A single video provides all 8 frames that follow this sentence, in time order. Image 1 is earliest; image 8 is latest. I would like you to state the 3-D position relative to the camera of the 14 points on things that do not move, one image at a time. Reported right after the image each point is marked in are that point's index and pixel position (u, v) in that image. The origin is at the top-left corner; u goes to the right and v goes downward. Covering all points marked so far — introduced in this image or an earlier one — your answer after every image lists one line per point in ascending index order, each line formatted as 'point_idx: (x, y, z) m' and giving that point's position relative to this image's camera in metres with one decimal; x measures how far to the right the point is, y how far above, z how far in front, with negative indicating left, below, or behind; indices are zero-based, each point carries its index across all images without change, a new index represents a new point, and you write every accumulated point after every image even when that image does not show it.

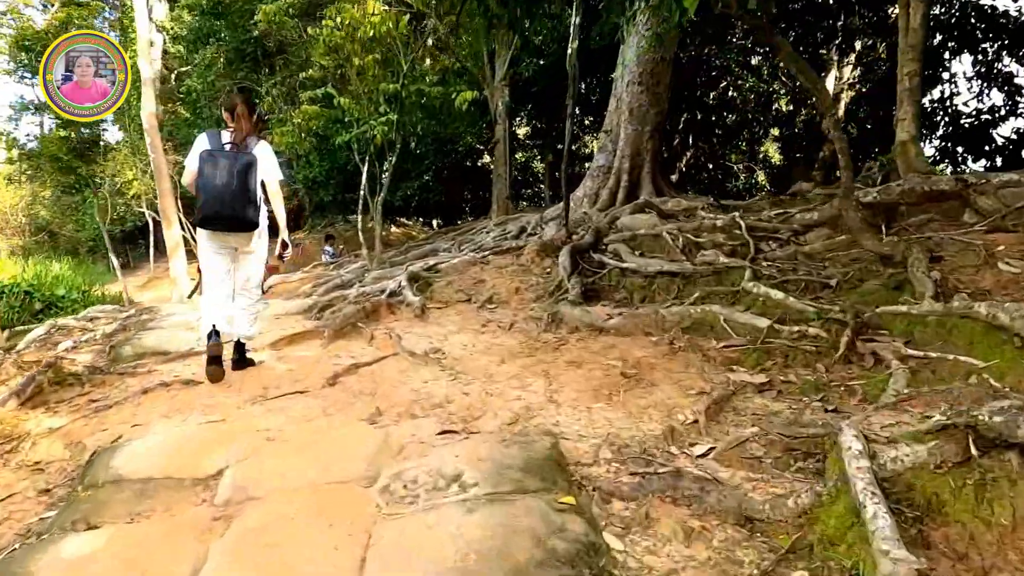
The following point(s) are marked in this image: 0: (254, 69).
0: (-5.7, +4.8, +14.8) m
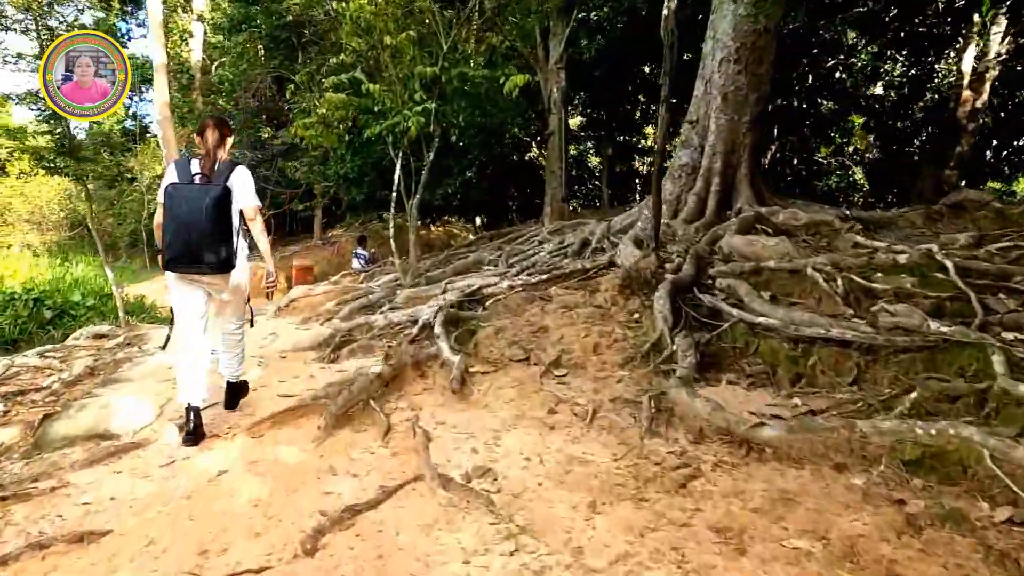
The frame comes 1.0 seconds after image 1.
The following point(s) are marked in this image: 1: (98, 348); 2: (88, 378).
0: (-4.7, +4.8, +13.8) m
1: (-3.4, -0.5, +5.4) m
2: (-2.7, -0.6, +4.2) m
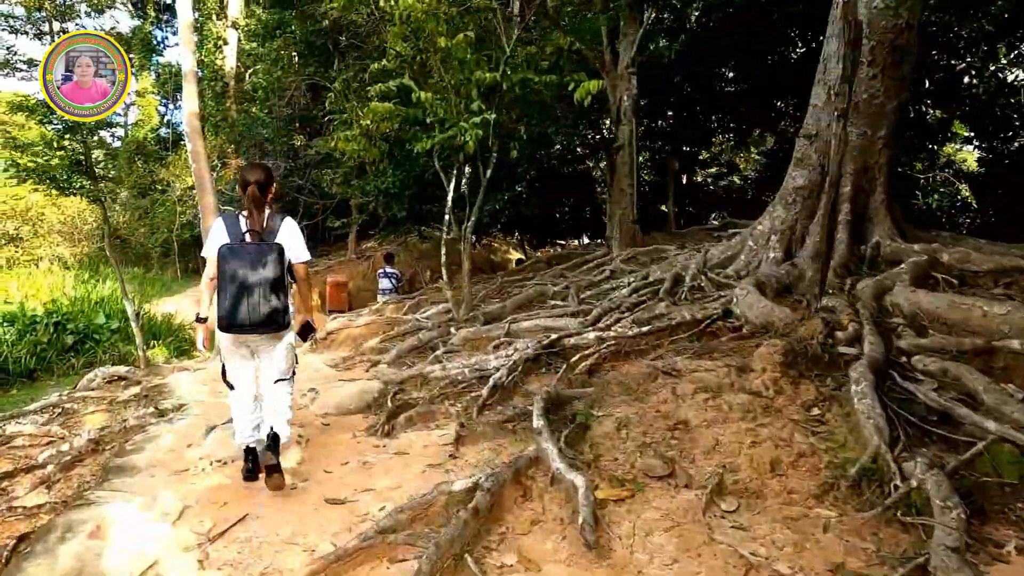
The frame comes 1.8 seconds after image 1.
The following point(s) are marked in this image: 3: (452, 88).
0: (-3.7, +4.4, +13.1) m
1: (-2.8, -0.8, +4.6) m
2: (-2.2, -0.9, +3.4) m
3: (-0.5, +1.8, +6.1) m
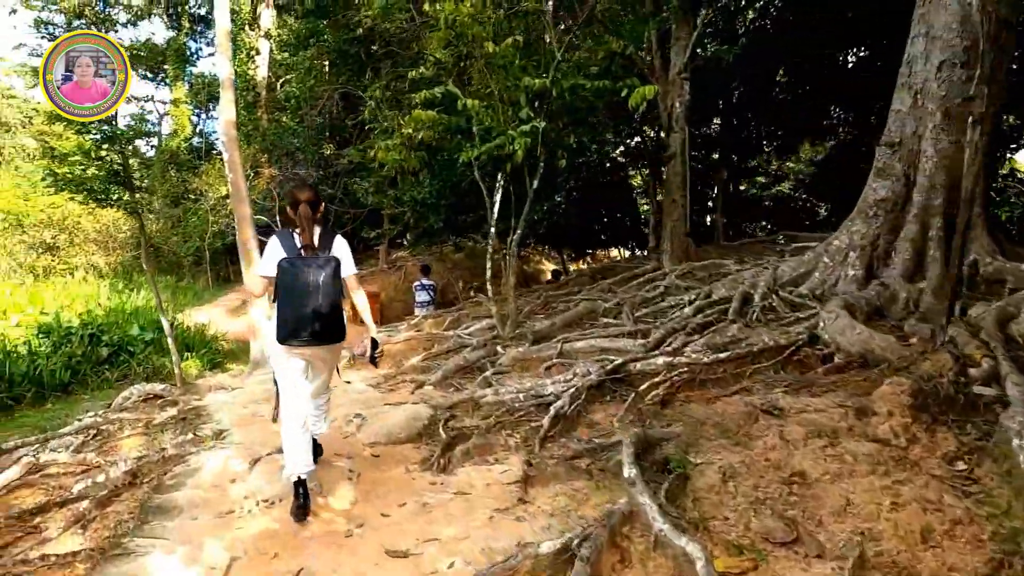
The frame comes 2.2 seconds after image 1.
0: (-3.0, +4.2, +13.0) m
1: (-2.4, -0.9, +4.4) m
2: (-1.8, -1.0, +3.2) m
3: (-0.1, +1.7, +5.9) m
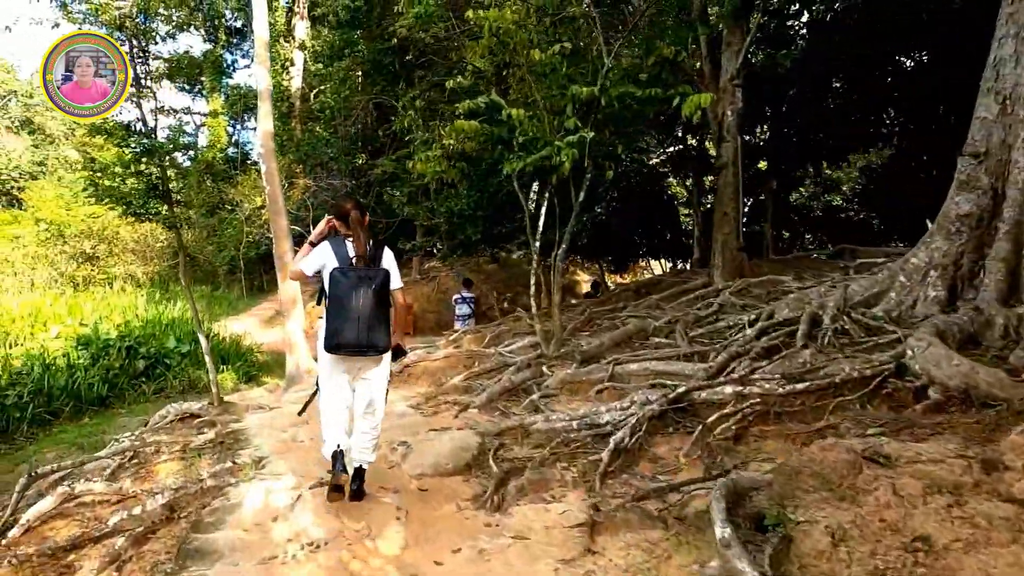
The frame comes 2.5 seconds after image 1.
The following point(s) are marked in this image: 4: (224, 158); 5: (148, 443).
0: (-2.3, +4.0, +12.9) m
1: (-2.1, -1.0, +4.3) m
2: (-1.6, -1.1, +3.0) m
3: (+0.3, +1.6, +5.7) m
4: (-6.0, +2.7, +13.8) m
5: (-2.4, -1.0, +4.4) m
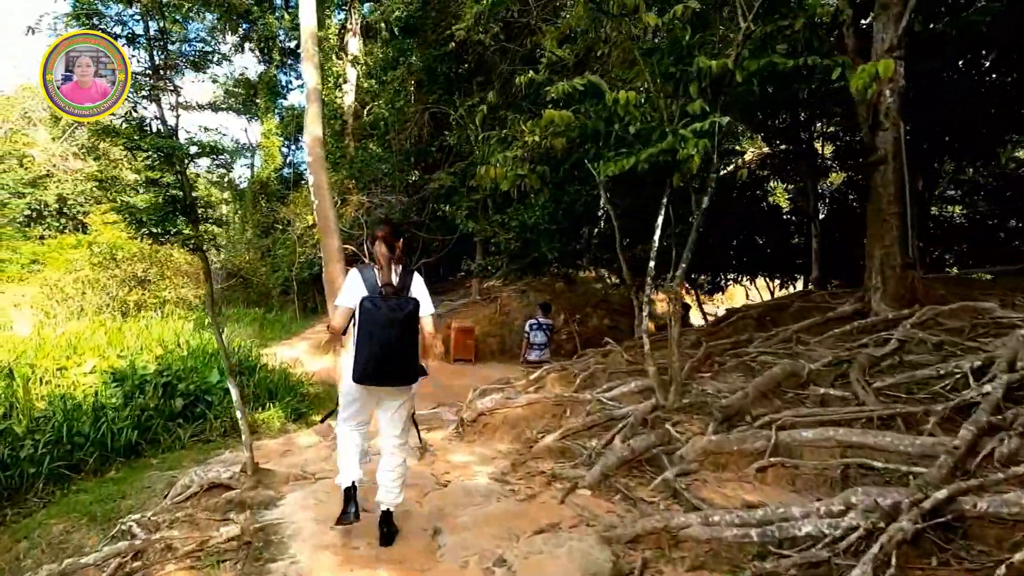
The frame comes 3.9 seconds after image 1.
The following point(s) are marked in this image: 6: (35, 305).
0: (-1.1, +3.6, +11.9) m
1: (-1.5, -1.3, +3.2) m
2: (-1.0, -1.2, +1.9) m
3: (+1.0, +1.3, +4.4) m
4: (-4.7, +2.2, +13.1) m
5: (-1.8, -1.2, +3.3) m
6: (-9.1, -0.3, +12.7) m
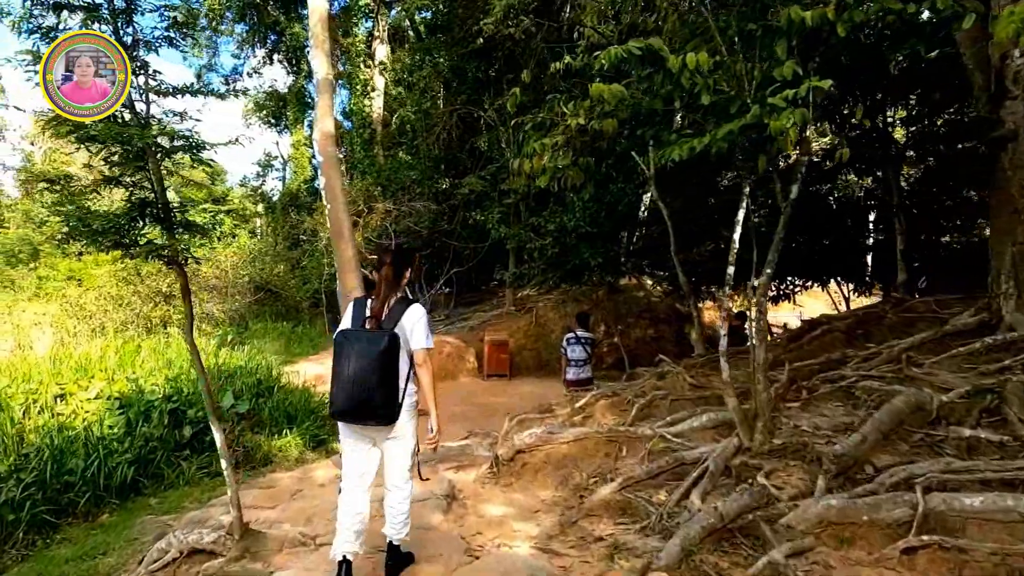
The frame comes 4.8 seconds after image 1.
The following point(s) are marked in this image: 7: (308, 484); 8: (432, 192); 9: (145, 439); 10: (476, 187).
0: (-0.5, +3.4, +11.2) m
1: (-1.3, -1.4, +2.4) m
2: (-0.9, -1.3, +1.1) m
3: (+1.2, +1.3, +3.5) m
4: (-4.0, +2.0, +12.5) m
5: (-1.6, -1.3, +2.5) m
6: (-8.5, -0.6, +12.3) m
7: (-1.8, -1.7, +5.7) m
8: (-1.4, +1.8, +11.8) m
9: (-3.6, -1.5, +6.4) m
10: (-0.6, +1.7, +10.8) m
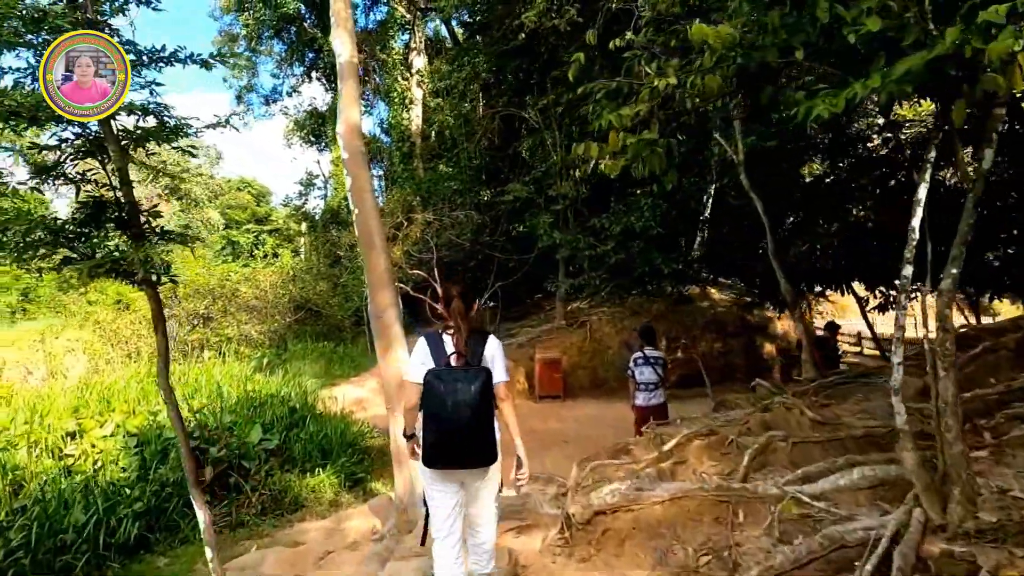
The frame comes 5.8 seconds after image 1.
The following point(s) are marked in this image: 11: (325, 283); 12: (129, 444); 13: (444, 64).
0: (+0.2, +3.2, +10.3) m
1: (-1.0, -1.4, +1.4) m
2: (-0.7, -1.4, +0.1) m
3: (+1.5, +1.2, +2.5) m
4: (-3.2, +1.6, +11.8) m
5: (-1.3, -1.4, +1.6) m
6: (-7.5, -1.1, +11.8) m
7: (-1.3, -1.8, +4.8) m
8: (-0.6, +1.5, +10.9) m
9: (-3.0, -1.7, +5.6) m
10: (+0.2, +1.5, +9.8) m
11: (-3.9, +0.1, +13.7) m
12: (-3.5, -1.4, +6.0) m
13: (-1.2, +4.0, +11.6) m
